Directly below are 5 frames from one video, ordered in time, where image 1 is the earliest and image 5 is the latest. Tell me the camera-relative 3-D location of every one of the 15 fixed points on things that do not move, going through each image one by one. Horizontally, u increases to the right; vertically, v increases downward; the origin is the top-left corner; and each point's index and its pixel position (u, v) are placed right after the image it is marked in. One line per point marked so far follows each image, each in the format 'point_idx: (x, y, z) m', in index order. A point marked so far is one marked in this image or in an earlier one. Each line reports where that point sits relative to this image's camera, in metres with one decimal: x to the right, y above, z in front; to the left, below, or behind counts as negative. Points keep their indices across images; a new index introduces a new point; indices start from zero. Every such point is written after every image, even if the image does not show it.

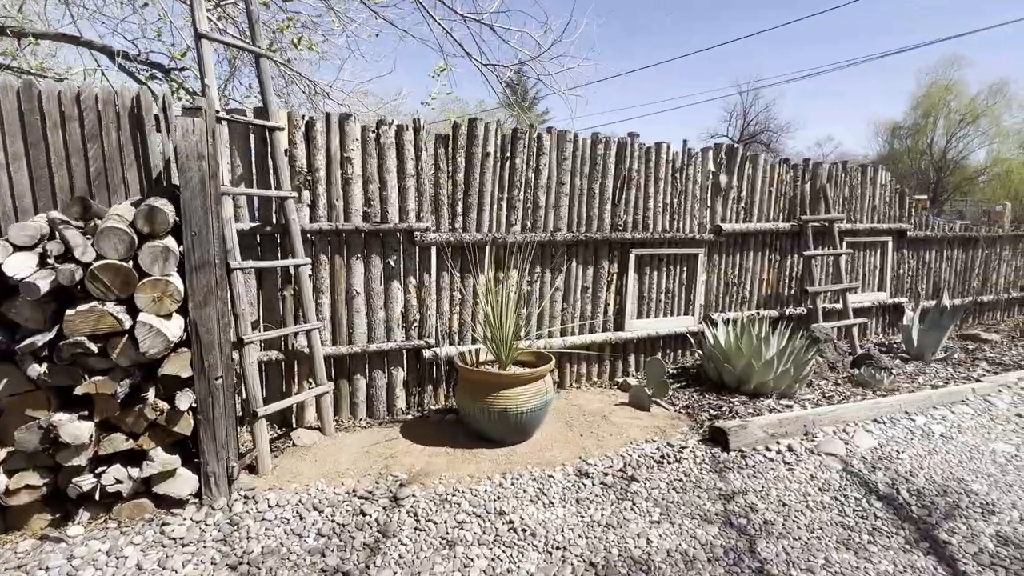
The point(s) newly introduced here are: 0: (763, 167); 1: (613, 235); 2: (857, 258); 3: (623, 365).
0: (+2.6, +1.2, +5.2) m
1: (+0.9, +0.5, +4.5) m
2: (+4.0, +0.3, +5.9) m
3: (+1.1, -0.7, +4.8) m
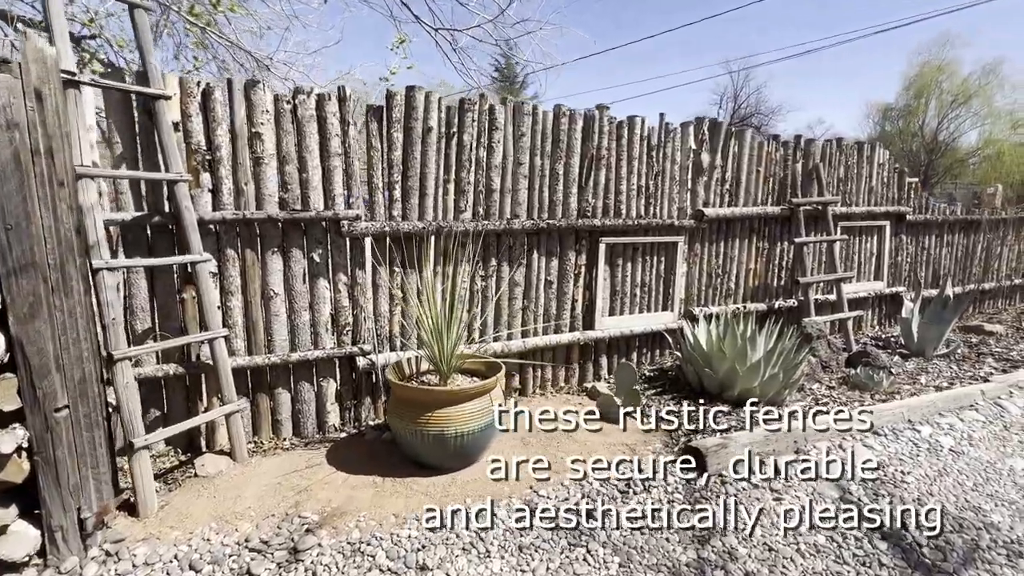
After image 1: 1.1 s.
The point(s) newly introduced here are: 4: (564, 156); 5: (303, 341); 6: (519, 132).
0: (+2.2, +1.3, +4.7) m
1: (+0.5, +0.5, +3.9) m
2: (+3.6, +0.5, +5.4) m
3: (+0.7, -0.7, +4.3) m
4: (+0.4, +1.0, +3.9) m
5: (-1.4, -0.3, +3.3) m
6: (+0.1, +1.1, +3.7) m
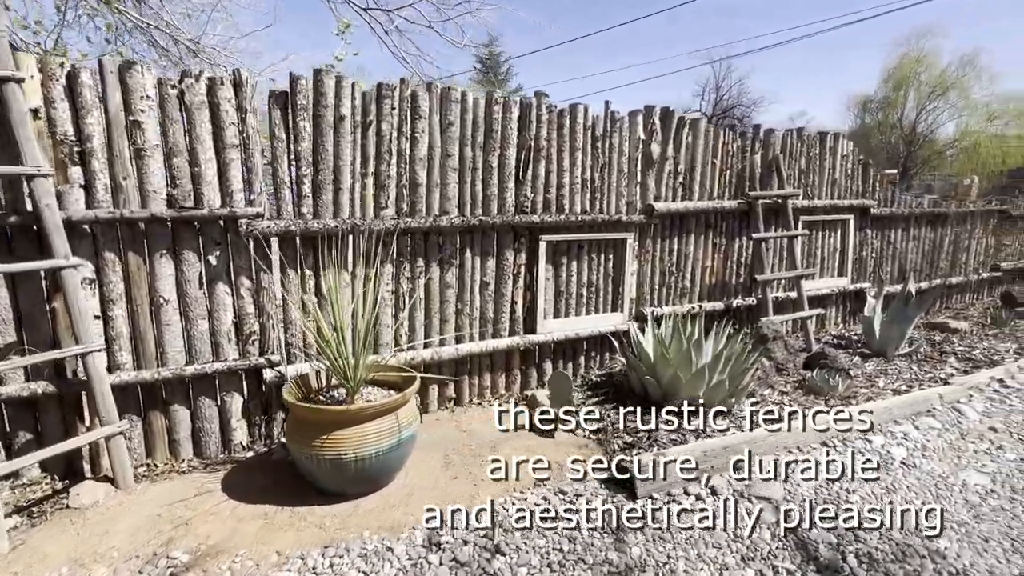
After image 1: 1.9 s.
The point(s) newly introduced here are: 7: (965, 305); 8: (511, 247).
0: (+1.7, +1.3, +4.4) m
1: (0.0, +0.5, +3.7) m
2: (+3.1, +0.5, +5.2) m
3: (+0.2, -0.7, +4.0) m
4: (-0.1, +1.0, +3.6) m
5: (-1.8, -0.4, +3.0) m
6: (-0.4, +1.1, +3.4) m
7: (+5.7, -0.2, +6.4) m
8: (0.0, +0.3, +3.7) m
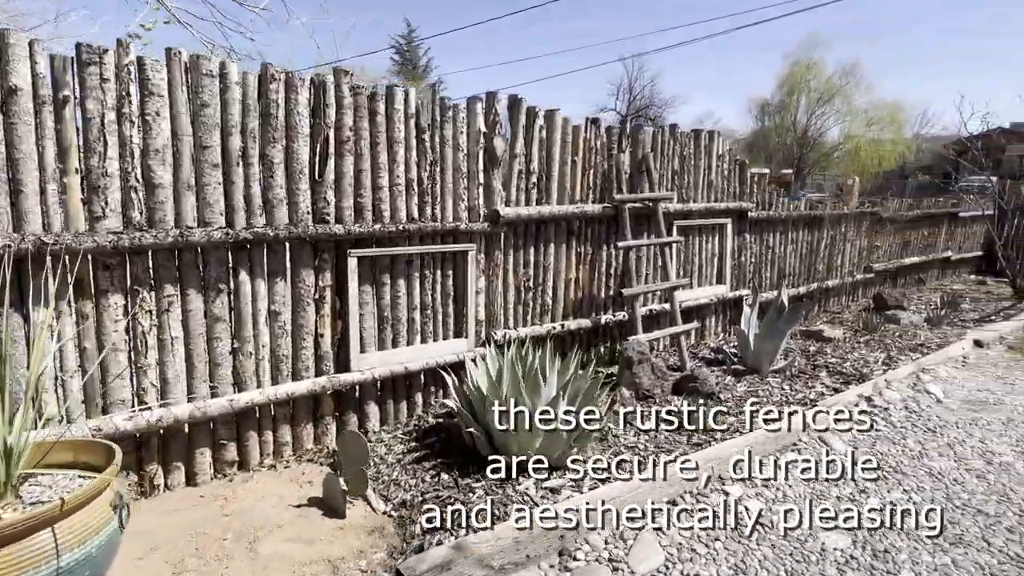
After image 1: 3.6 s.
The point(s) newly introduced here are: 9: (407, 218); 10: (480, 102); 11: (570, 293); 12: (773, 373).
0: (+0.4, +1.2, +3.9) m
1: (-1.1, +0.3, +2.9) m
2: (+1.7, +0.4, +4.8) m
3: (-1.0, -0.8, +3.2) m
4: (-1.3, +0.8, +2.8) m
5: (-2.9, -0.6, +2.0) m
6: (-1.6, +0.9, +2.5) m
7: (+4.2, -0.2, +6.4) m
8: (-1.2, +0.1, +2.9) m
9: (-0.7, +0.4, +3.2) m
10: (-0.2, +1.2, +3.4) m
11: (+0.5, 0.0, +4.1) m
12: (+2.2, -0.7, +4.2) m
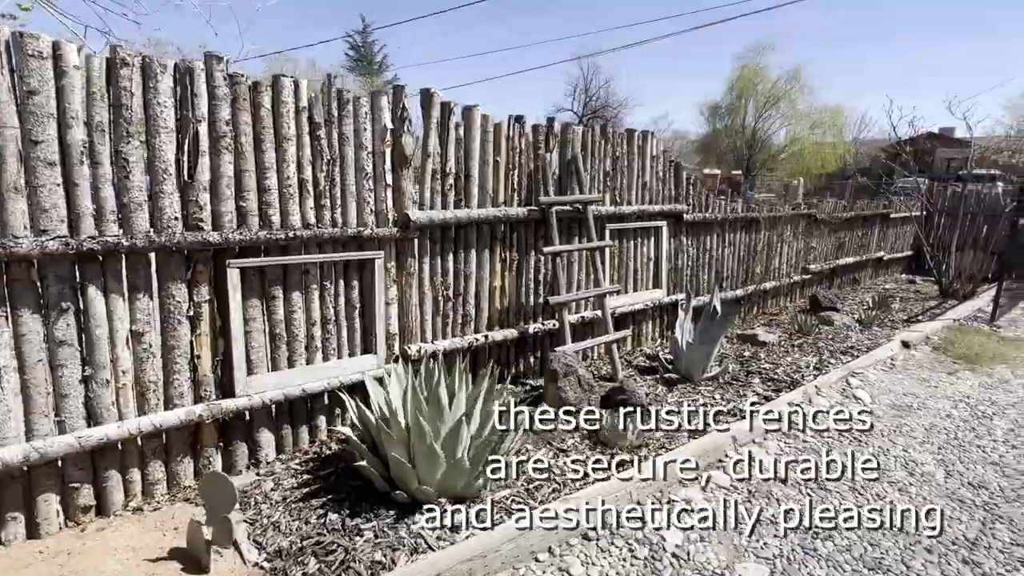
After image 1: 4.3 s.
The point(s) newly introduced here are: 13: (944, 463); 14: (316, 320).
0: (-0.2, +1.1, +3.6) m
1: (-1.6, +0.2, +2.5) m
2: (+1.0, +0.3, +4.6) m
3: (-1.5, -0.9, +2.9) m
4: (-1.8, +0.7, +2.4) m
5: (-3.3, -0.7, +1.5) m
6: (-2.1, +0.8, +2.1) m
7: (+3.4, -0.3, +6.4) m
8: (-1.7, 0.0, +2.6) m
9: (-1.2, +0.4, +2.9) m
10: (-0.8, +1.2, +3.1) m
11: (-0.1, -0.1, +3.8) m
12: (+1.6, -0.8, +4.1) m
13: (+2.6, -1.1, +3.0) m
14: (-1.2, -0.2, +3.0) m
